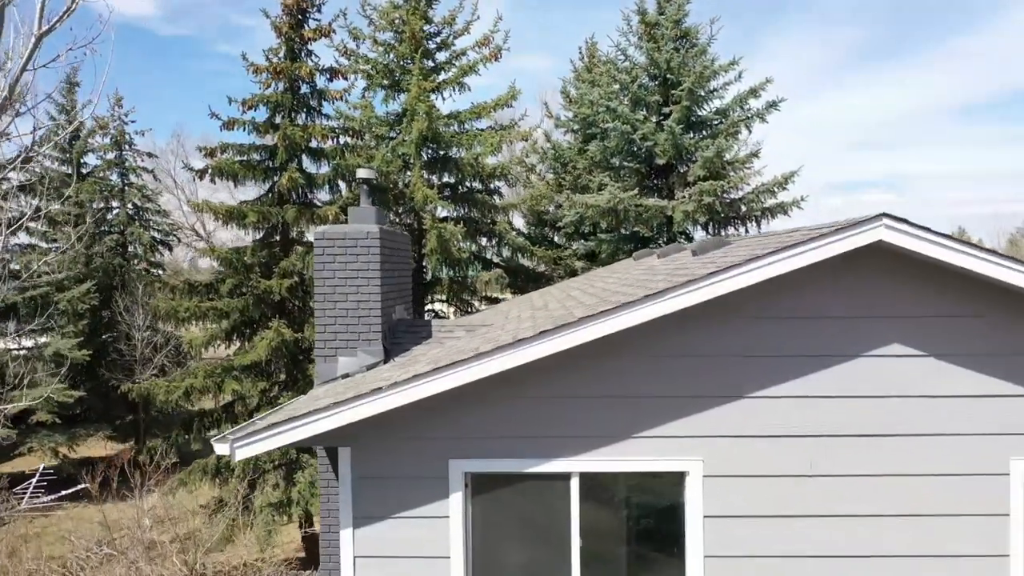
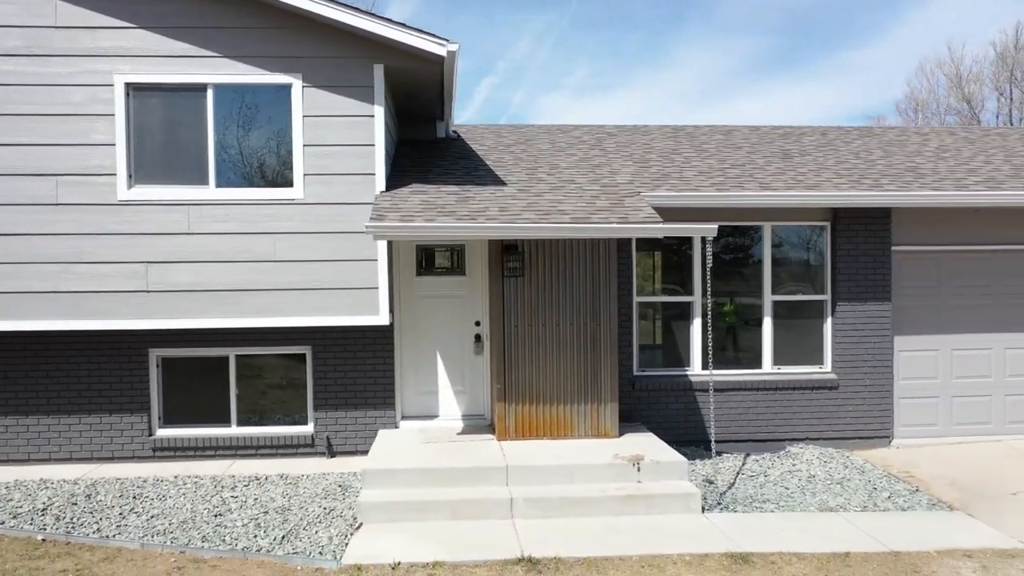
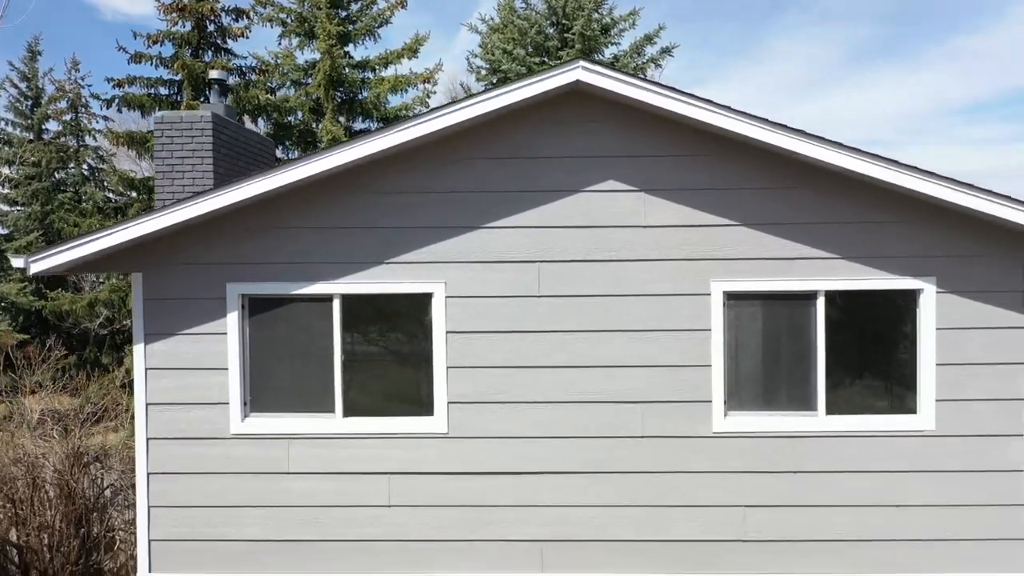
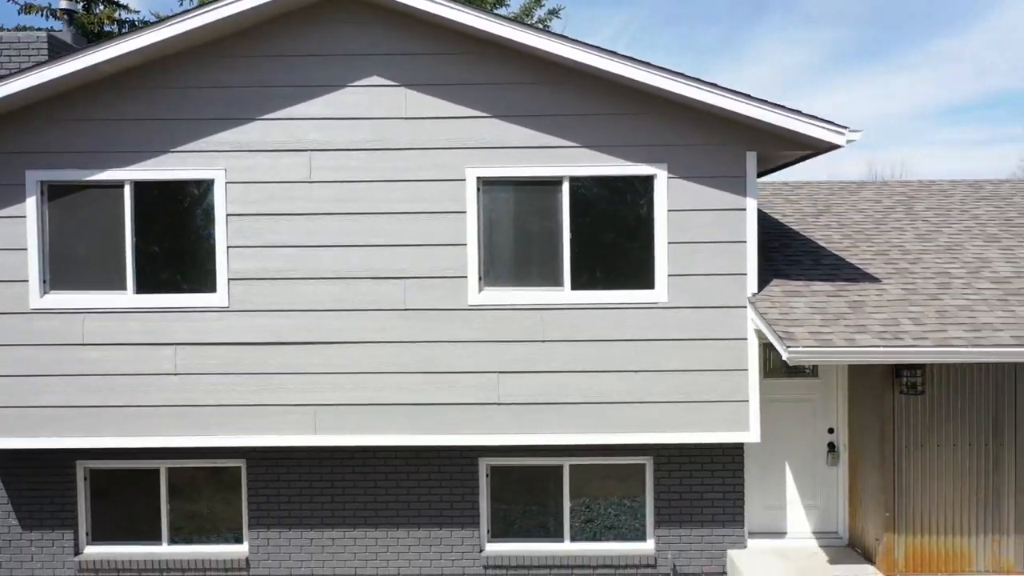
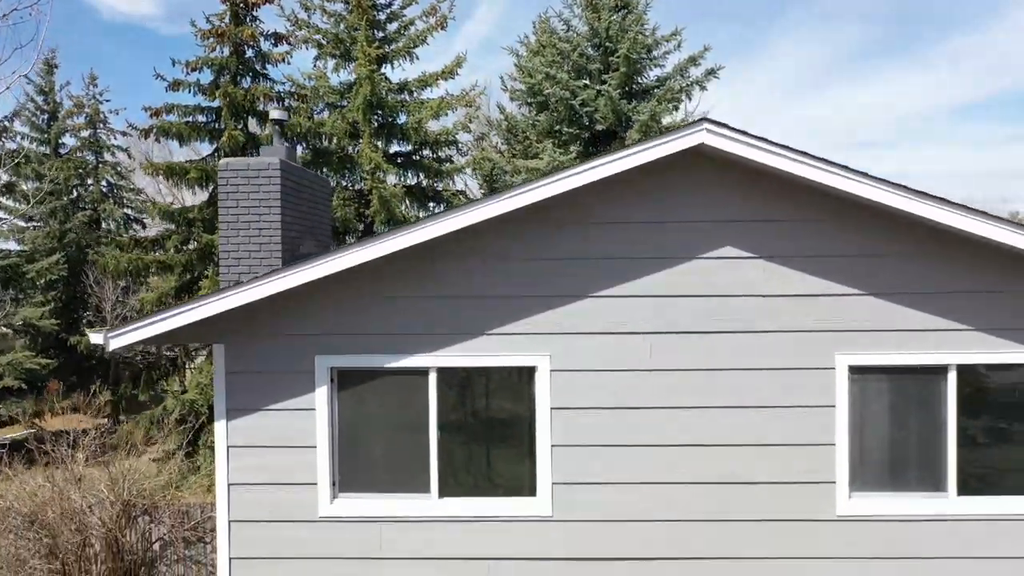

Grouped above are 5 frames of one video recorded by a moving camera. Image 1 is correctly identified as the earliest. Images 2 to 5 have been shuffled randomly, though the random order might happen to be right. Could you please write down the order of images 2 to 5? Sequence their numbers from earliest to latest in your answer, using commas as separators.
5, 3, 4, 2
